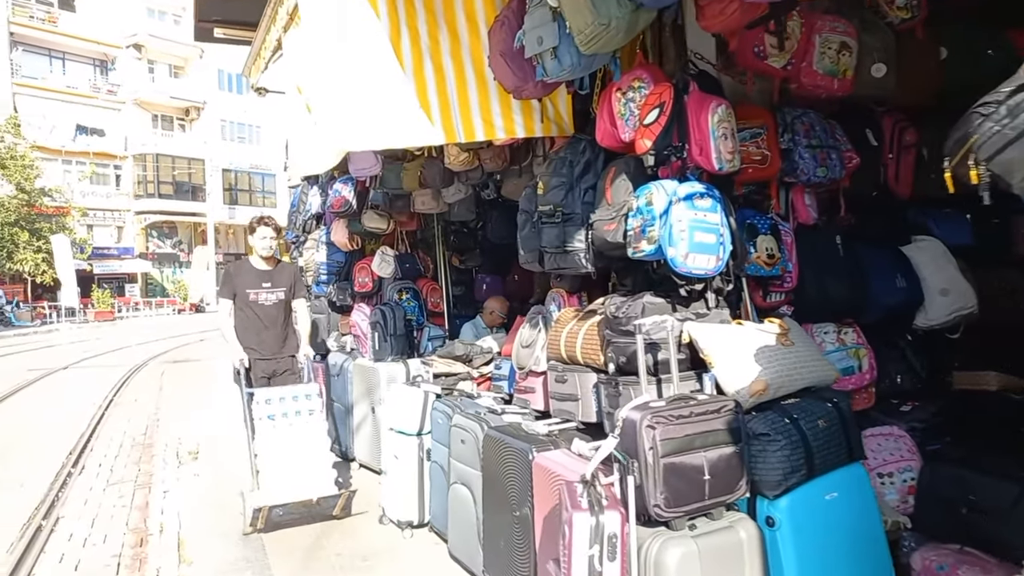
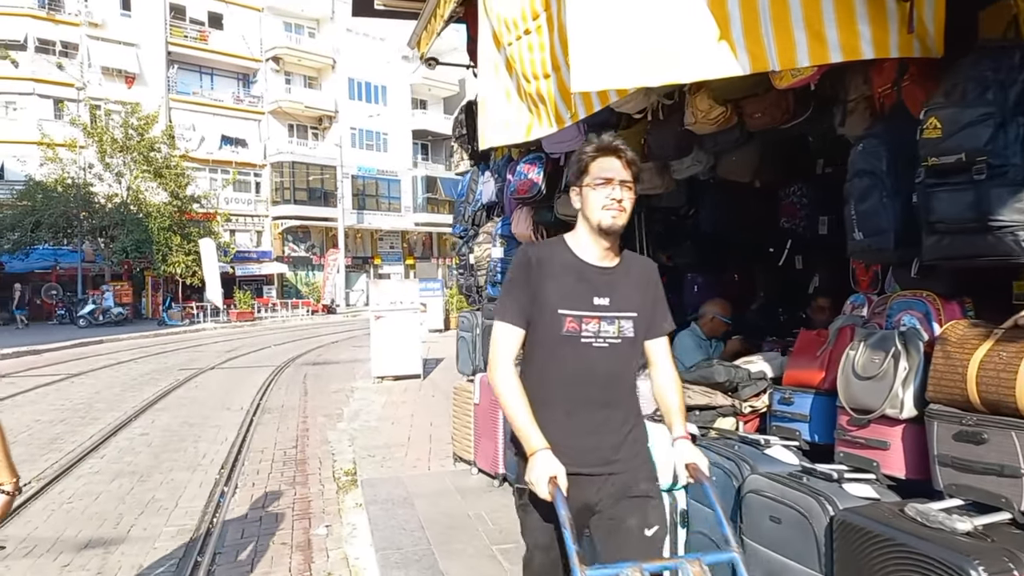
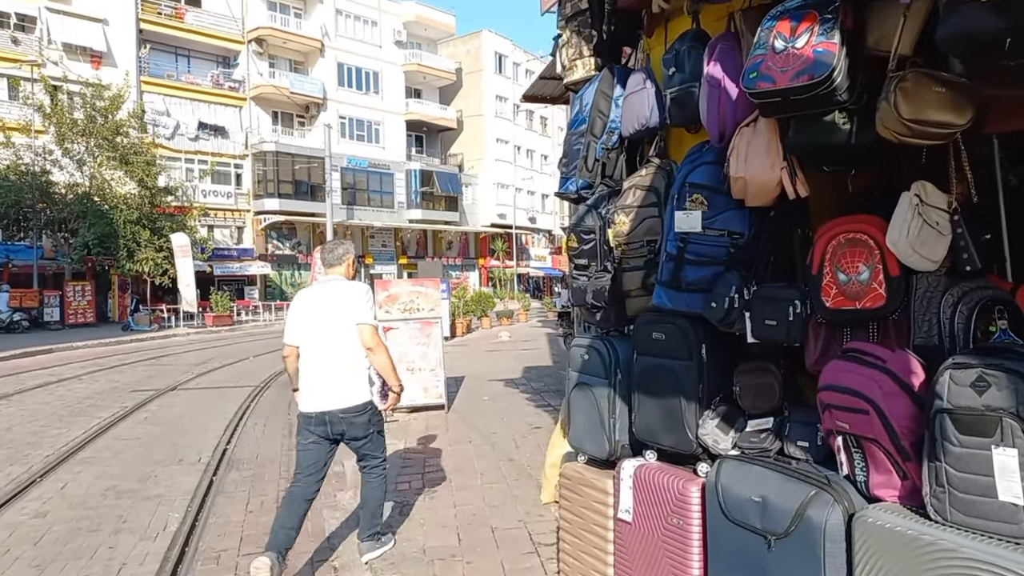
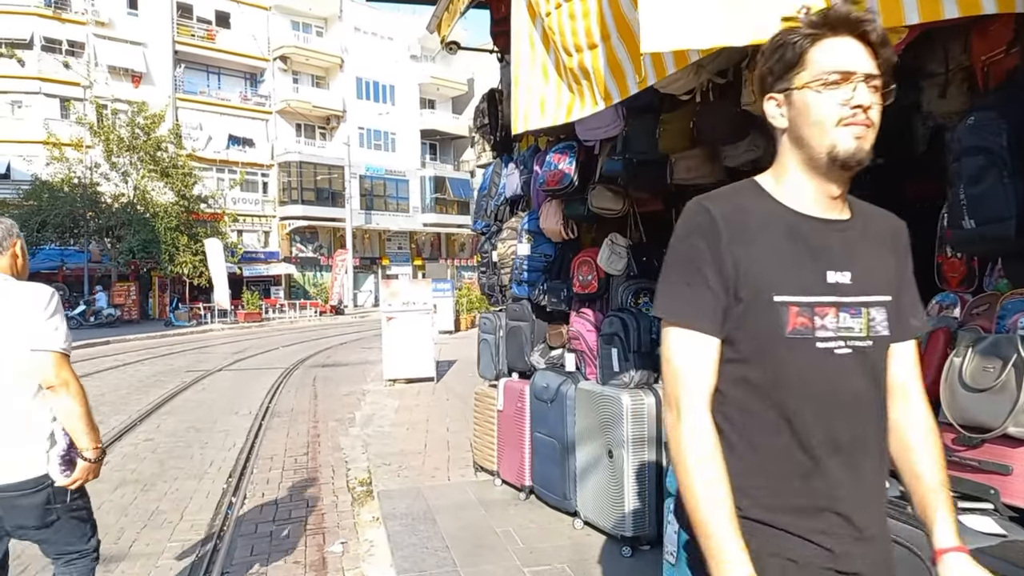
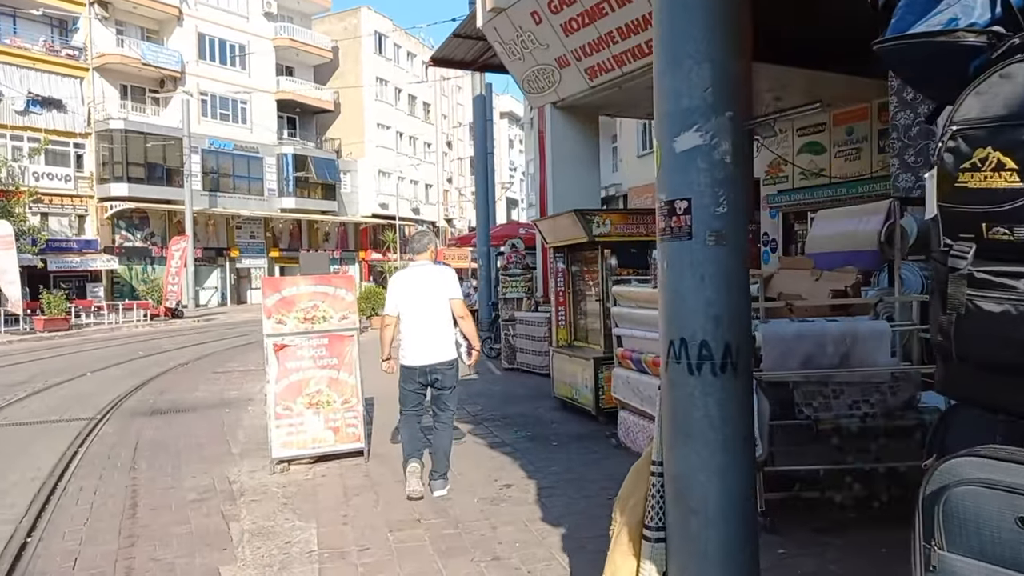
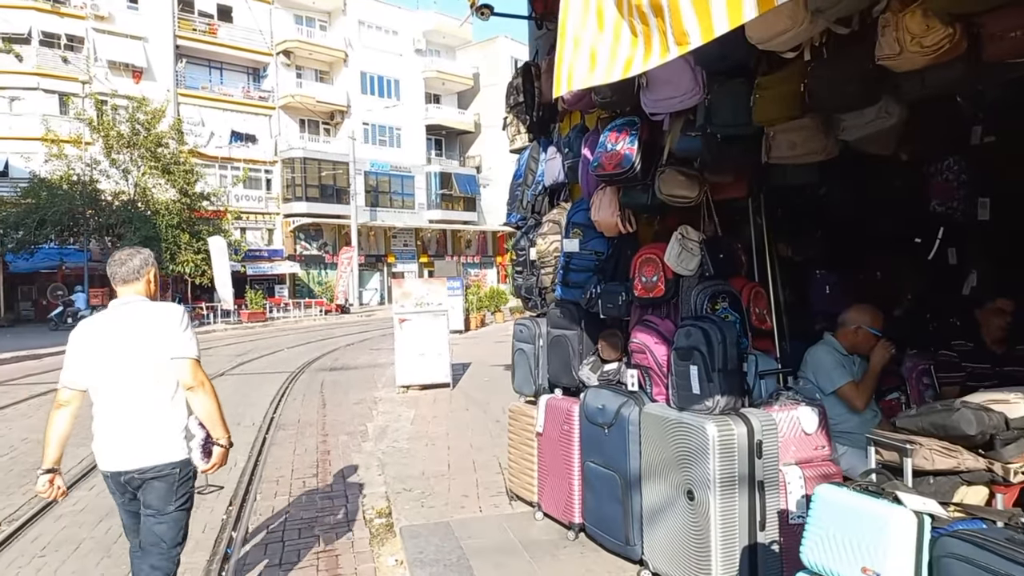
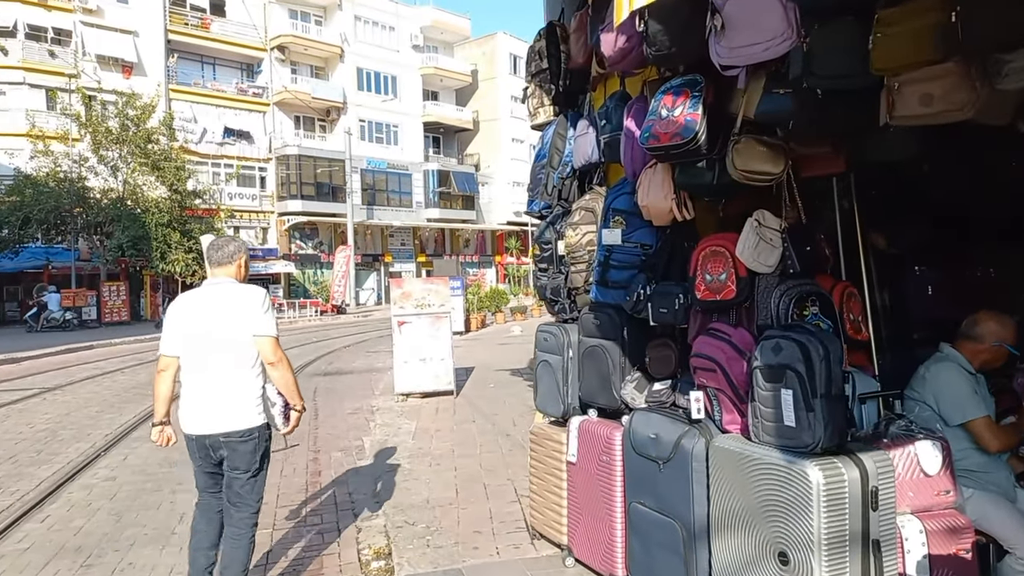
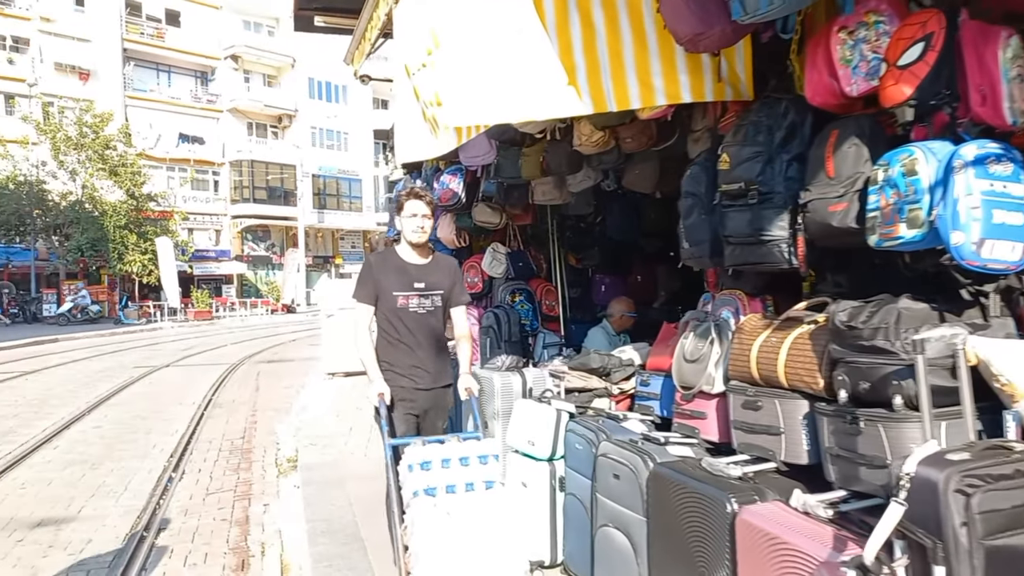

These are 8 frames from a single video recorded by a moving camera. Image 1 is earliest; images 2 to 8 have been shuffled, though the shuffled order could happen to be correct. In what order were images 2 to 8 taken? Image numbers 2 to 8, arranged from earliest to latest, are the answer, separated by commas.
8, 2, 4, 6, 7, 3, 5
